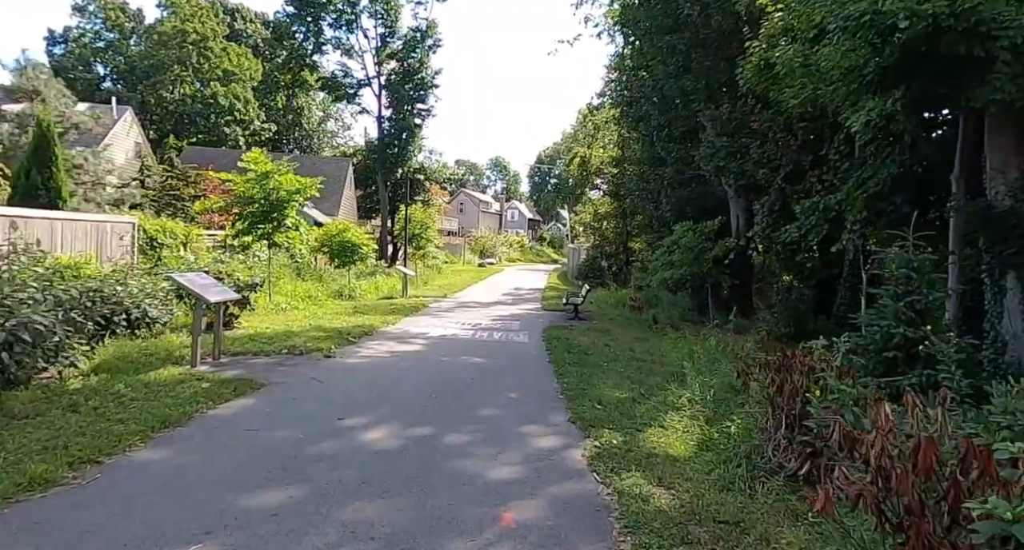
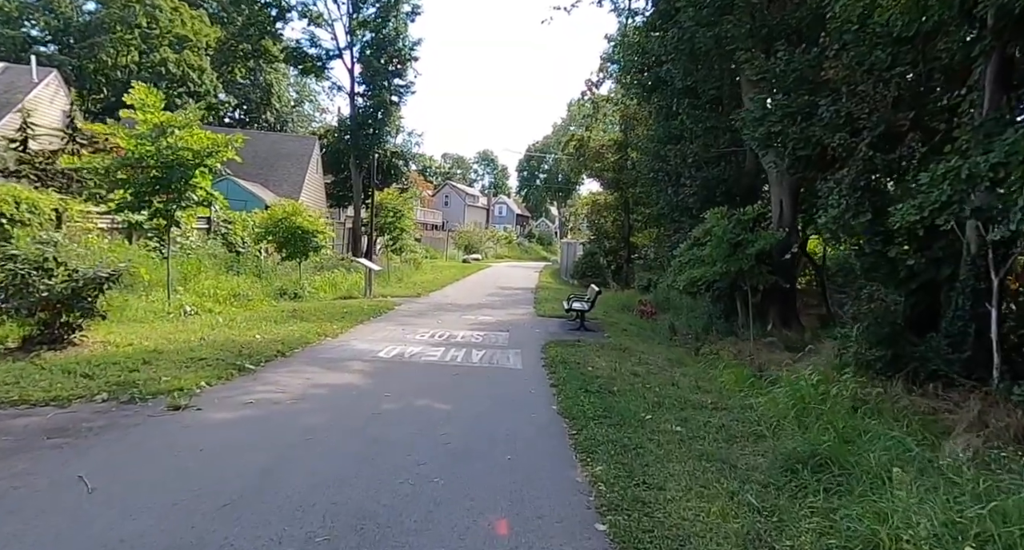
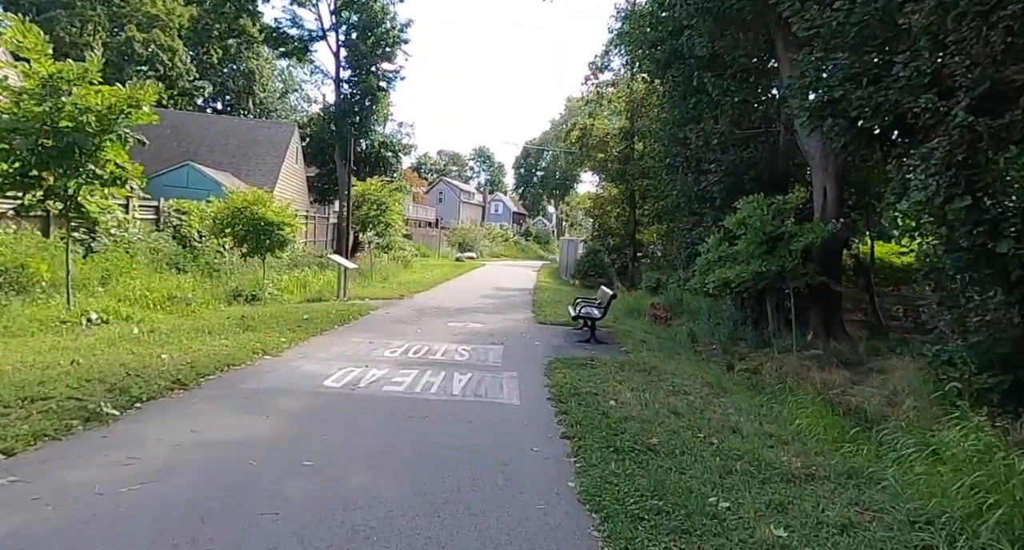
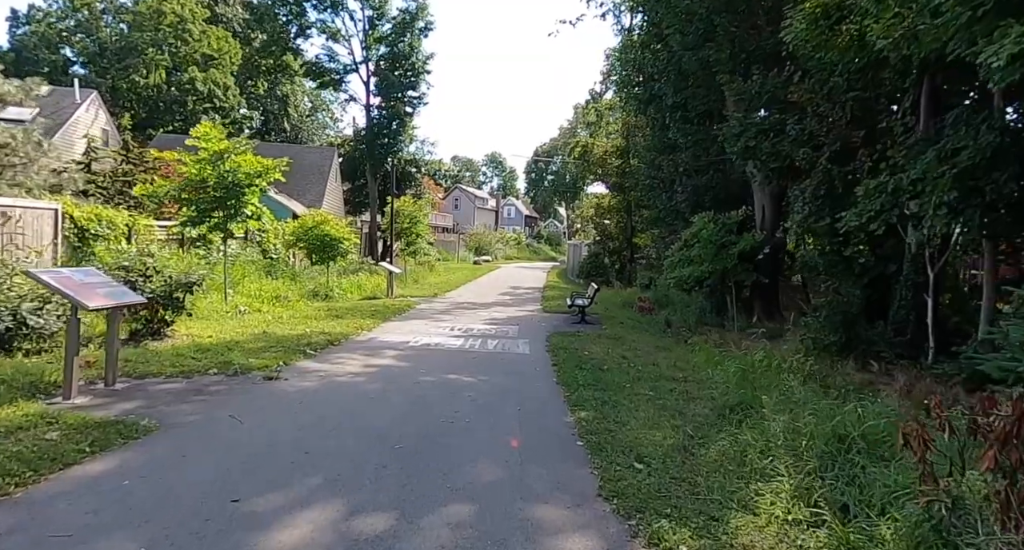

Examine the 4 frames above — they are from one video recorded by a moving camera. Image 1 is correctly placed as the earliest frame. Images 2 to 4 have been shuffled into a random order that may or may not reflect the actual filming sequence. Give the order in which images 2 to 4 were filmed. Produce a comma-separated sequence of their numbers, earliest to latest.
4, 2, 3
